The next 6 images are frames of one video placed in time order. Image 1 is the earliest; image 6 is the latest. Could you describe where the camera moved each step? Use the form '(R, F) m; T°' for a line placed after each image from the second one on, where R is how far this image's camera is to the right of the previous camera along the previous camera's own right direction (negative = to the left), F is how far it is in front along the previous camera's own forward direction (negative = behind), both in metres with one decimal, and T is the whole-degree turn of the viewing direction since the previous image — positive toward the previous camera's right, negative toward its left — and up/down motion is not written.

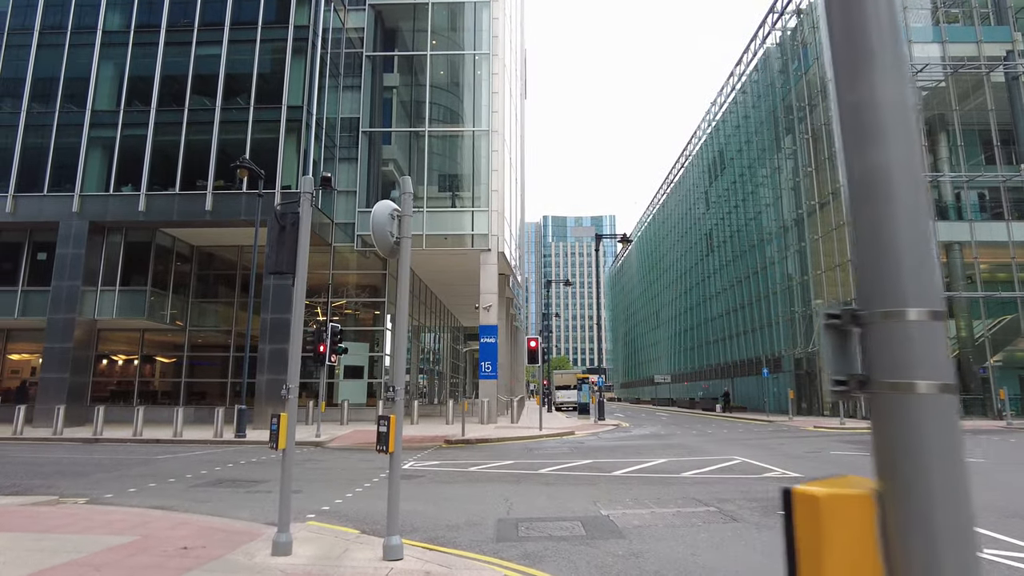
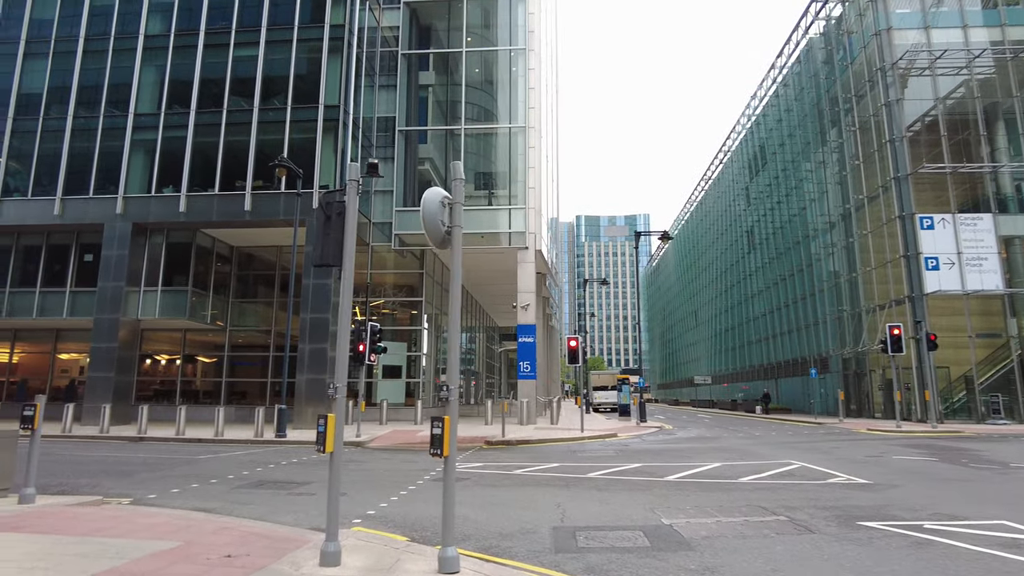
(-0.2, +0.4) m; -3°
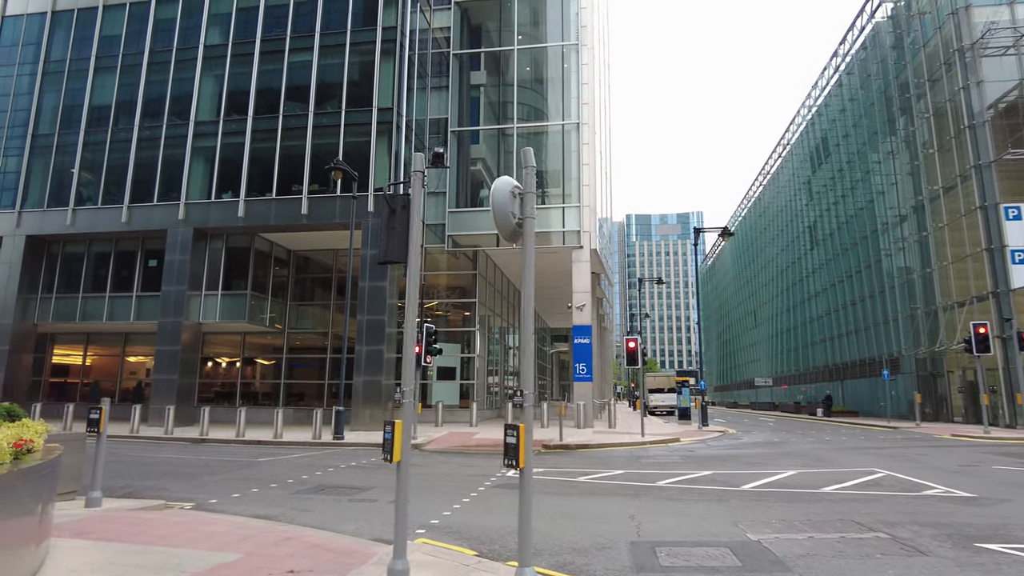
(-0.2, +0.4) m; -4°
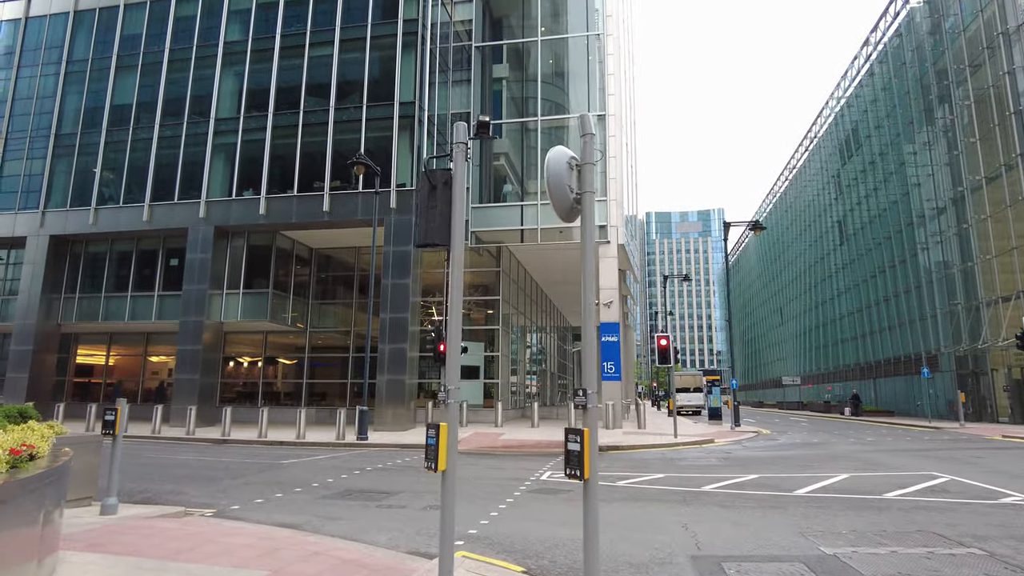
(-0.3, +0.6) m; -2°
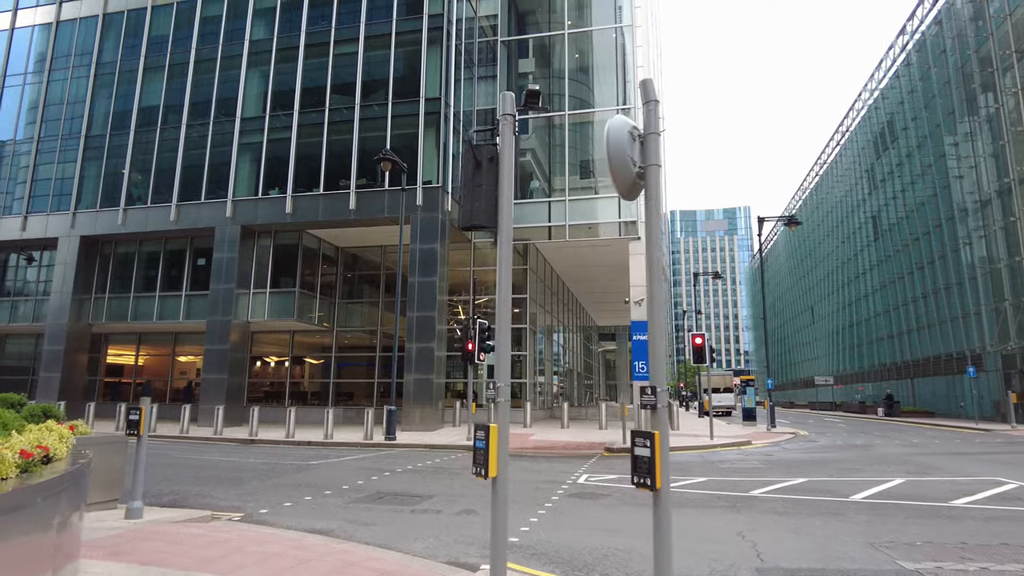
(-0.2, +0.5) m; -2°
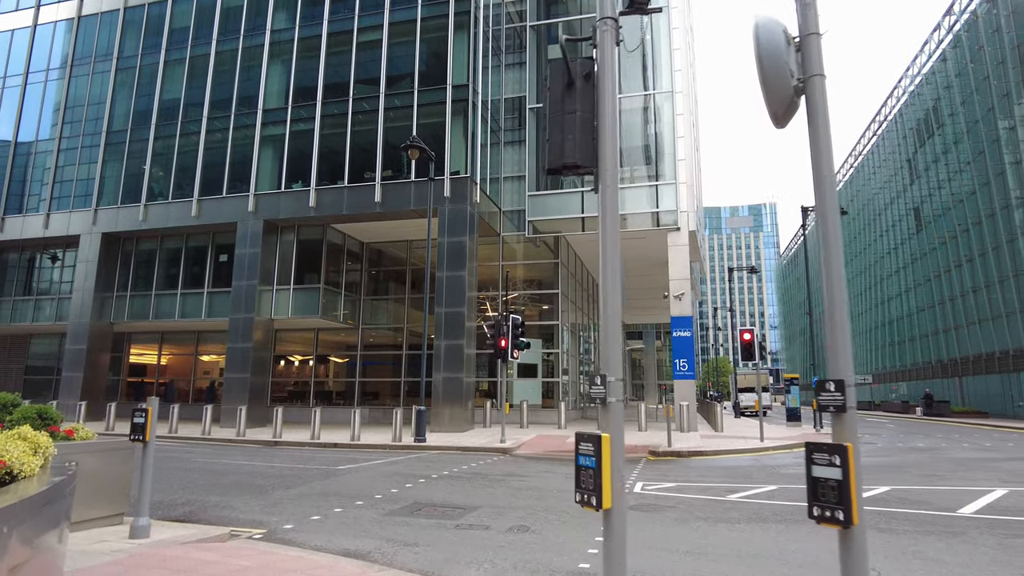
(-0.4, +1.1) m; -2°
